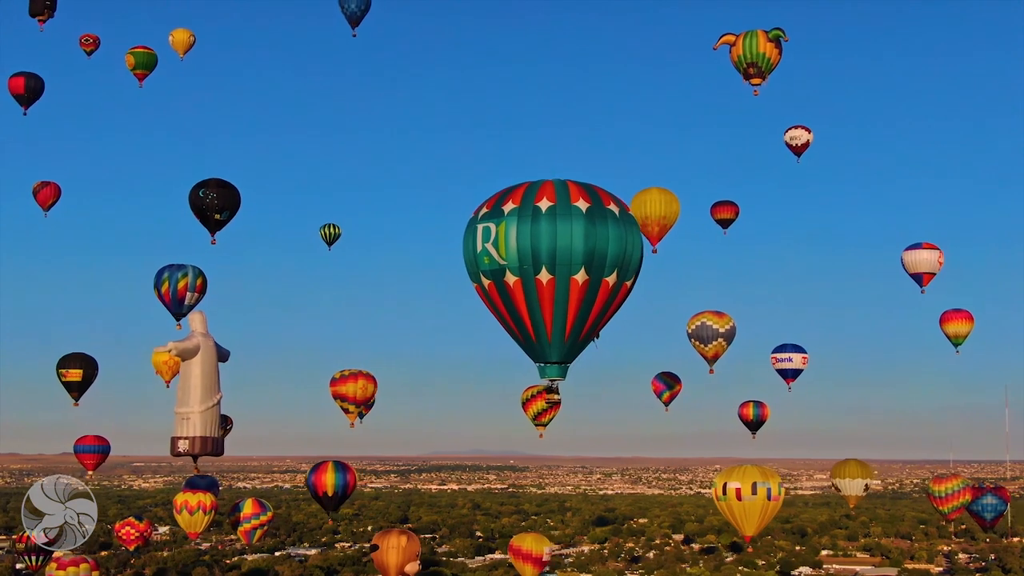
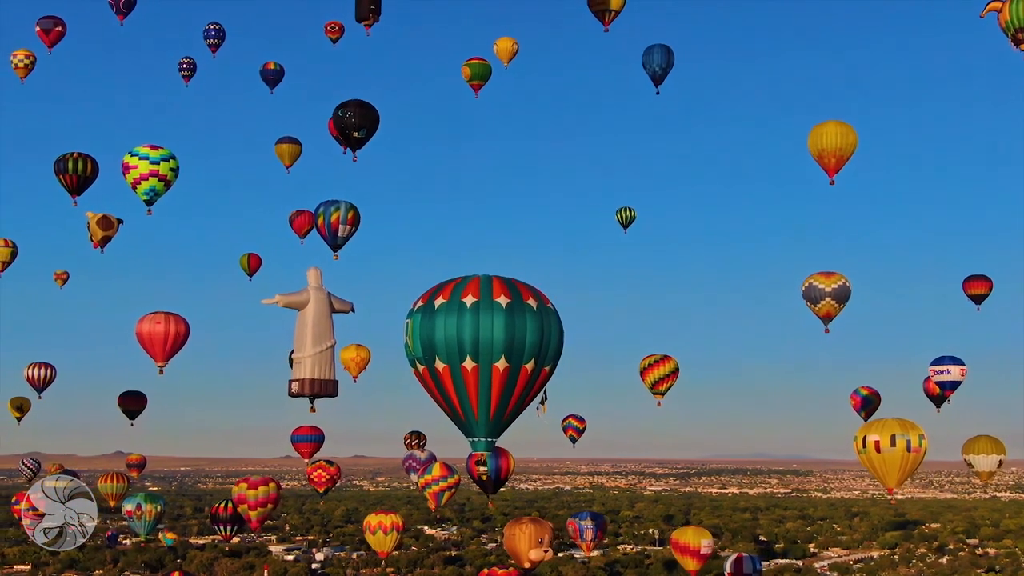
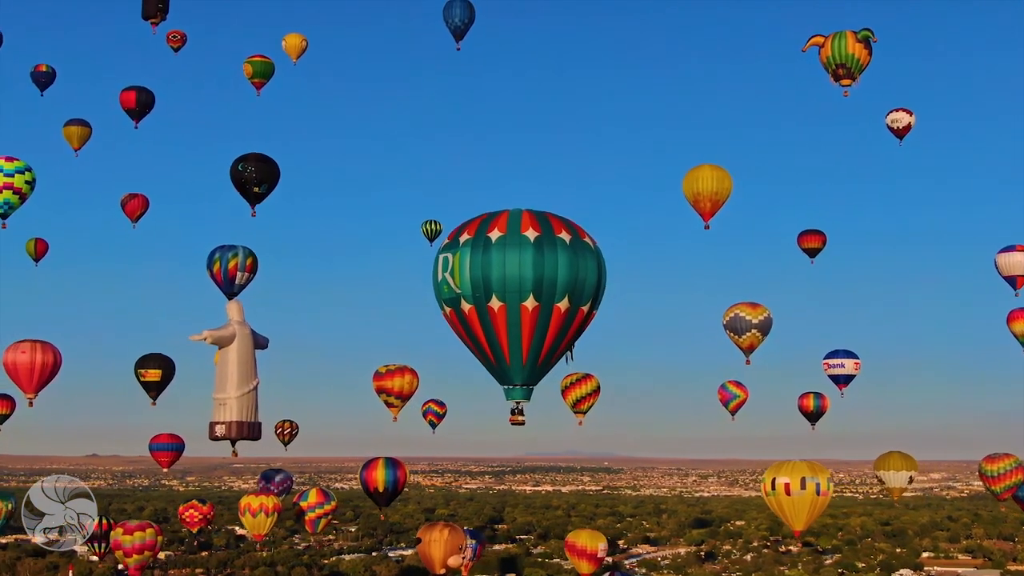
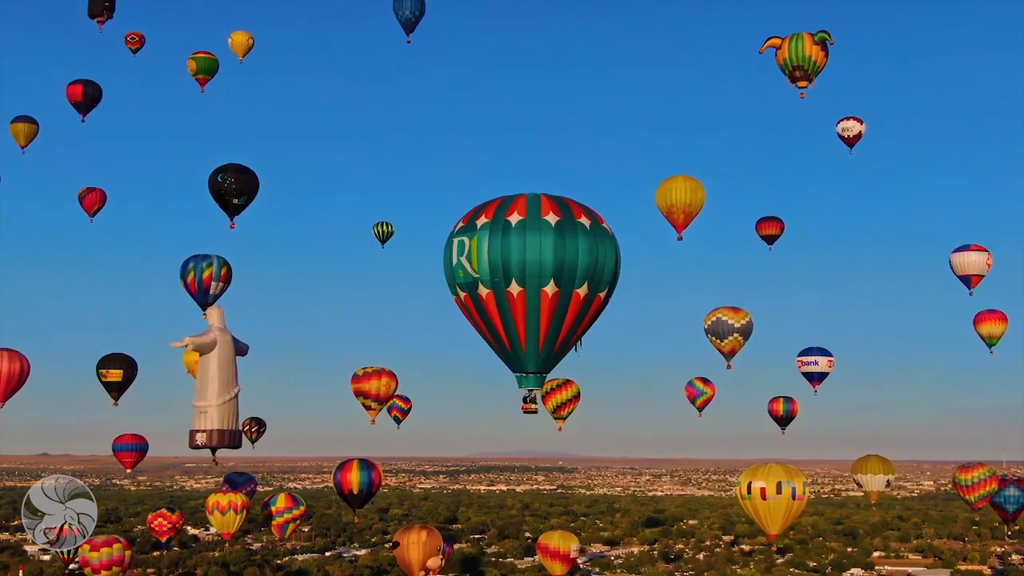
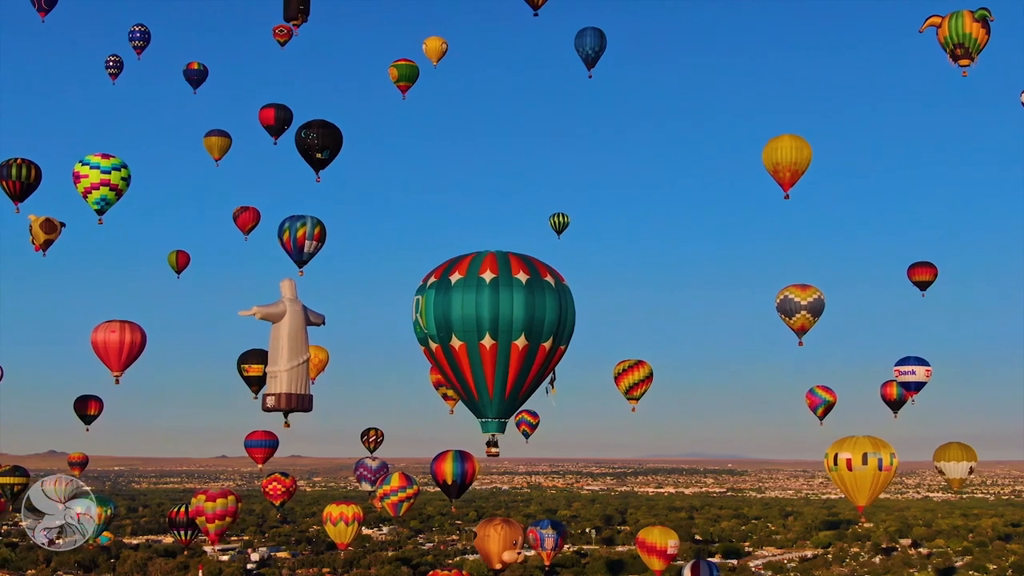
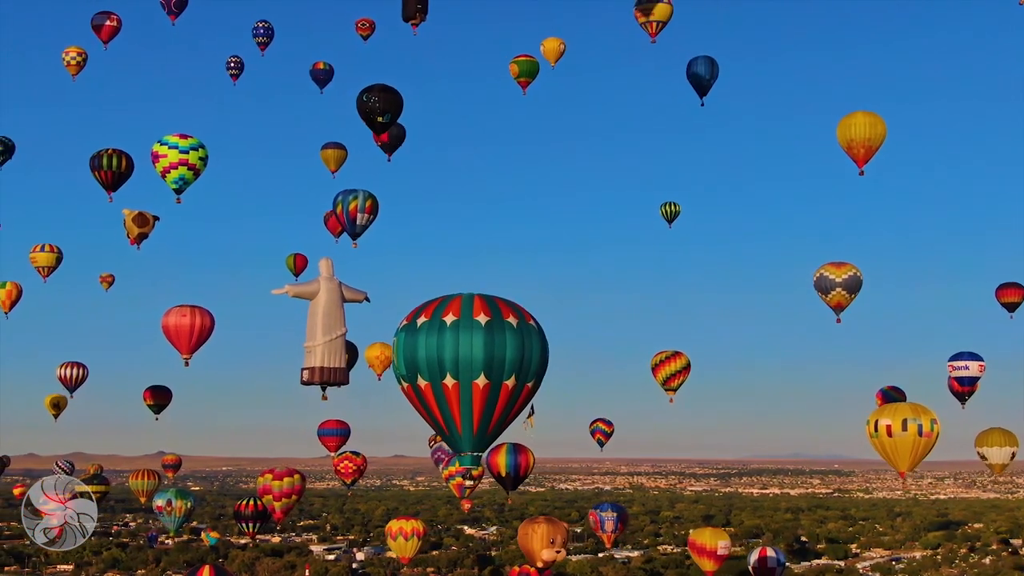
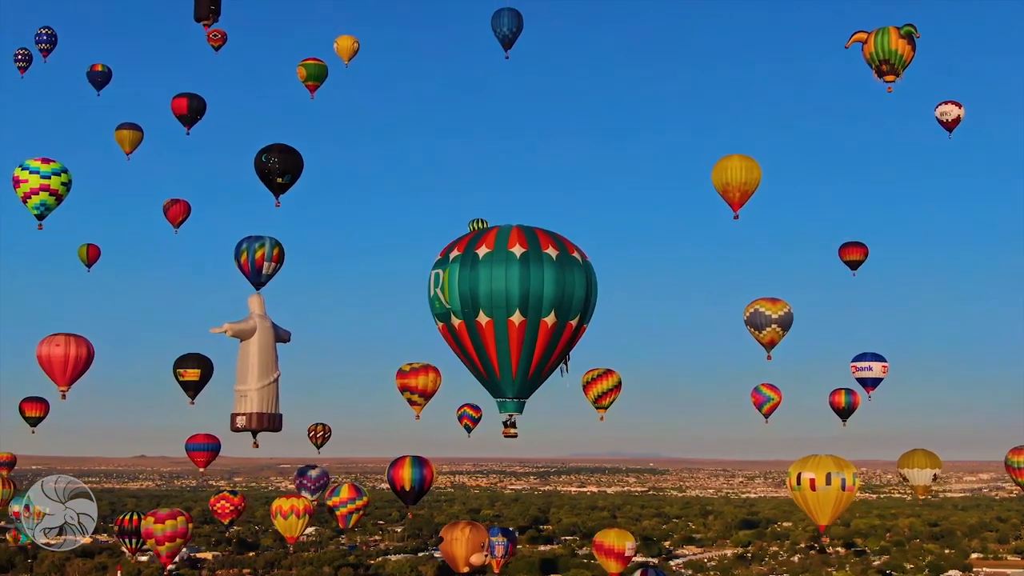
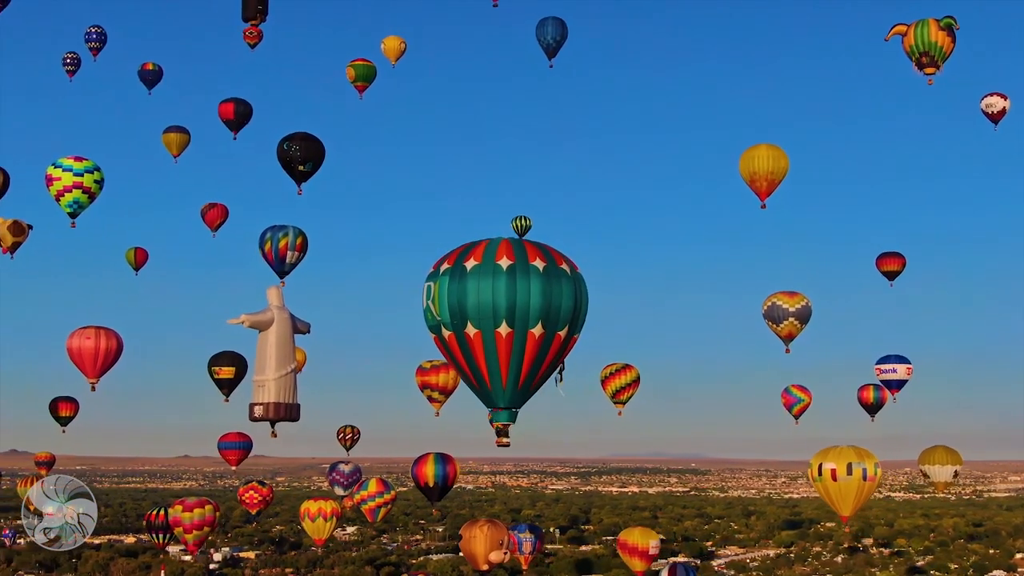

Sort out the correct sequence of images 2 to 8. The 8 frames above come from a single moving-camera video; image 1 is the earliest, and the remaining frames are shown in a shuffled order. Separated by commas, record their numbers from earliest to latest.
4, 3, 7, 8, 5, 2, 6
